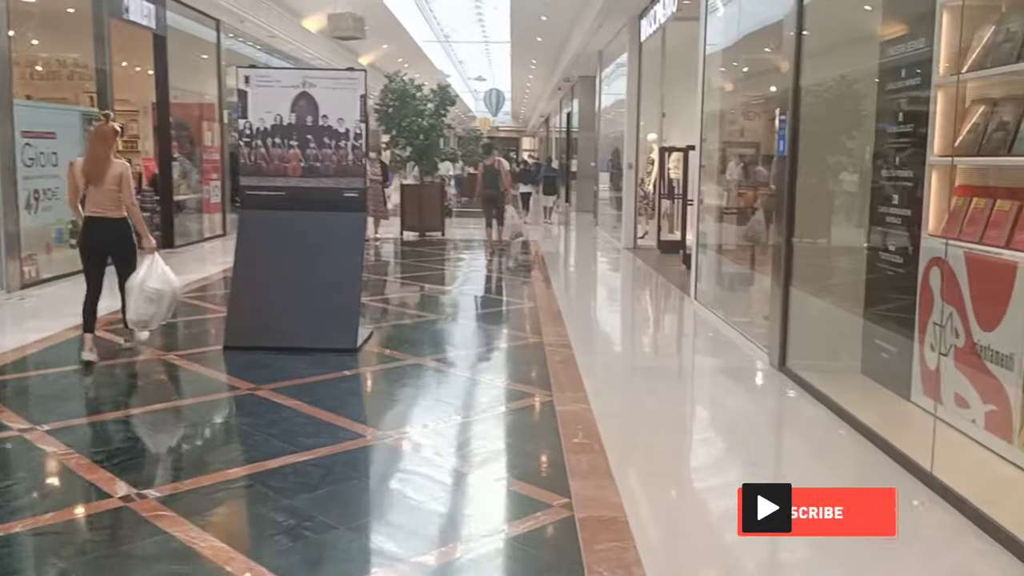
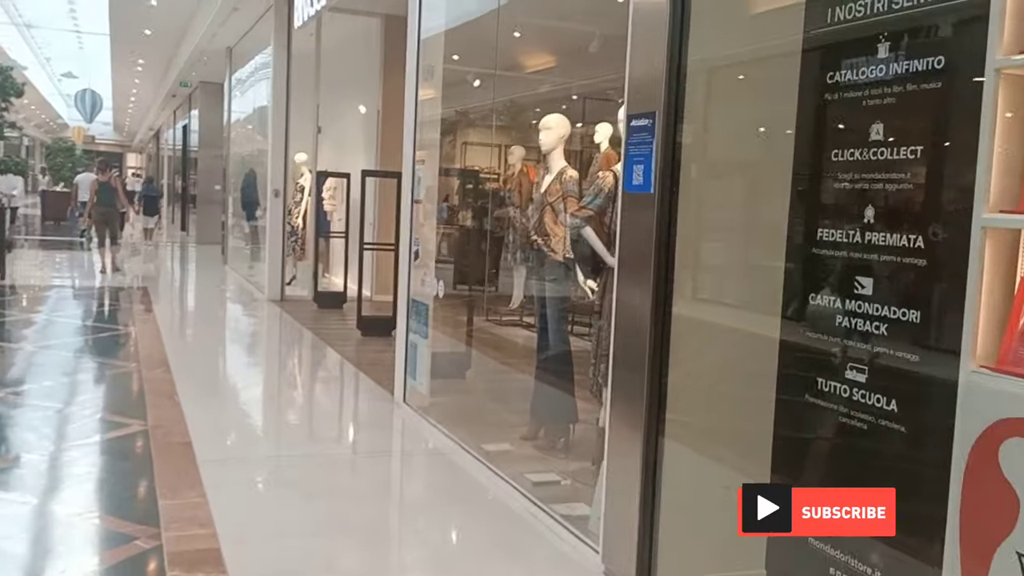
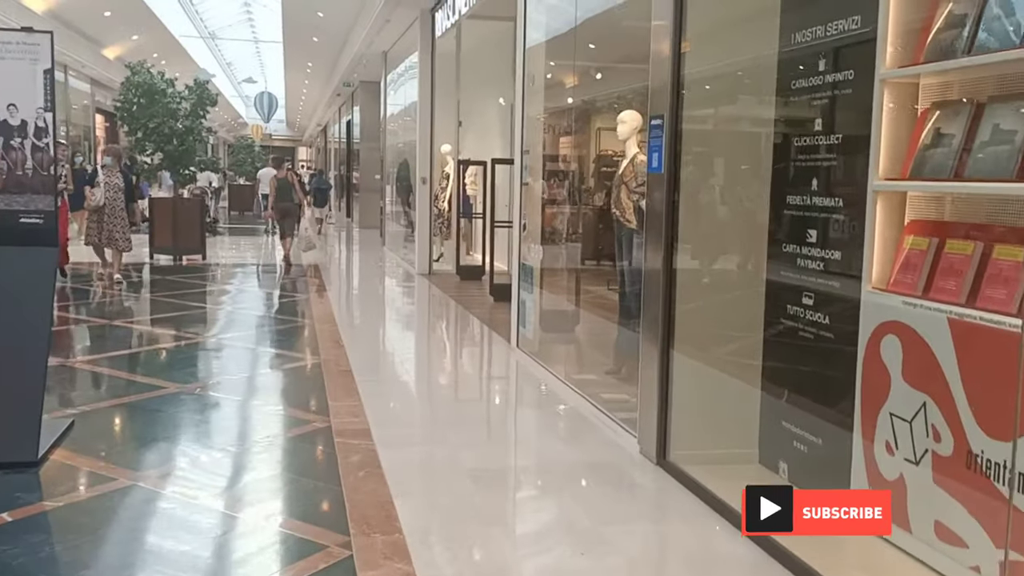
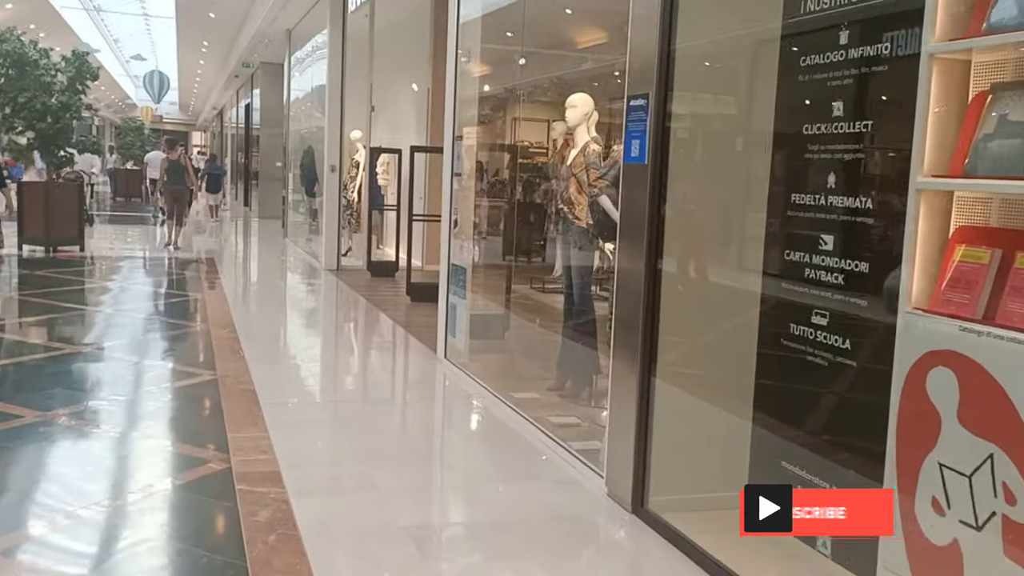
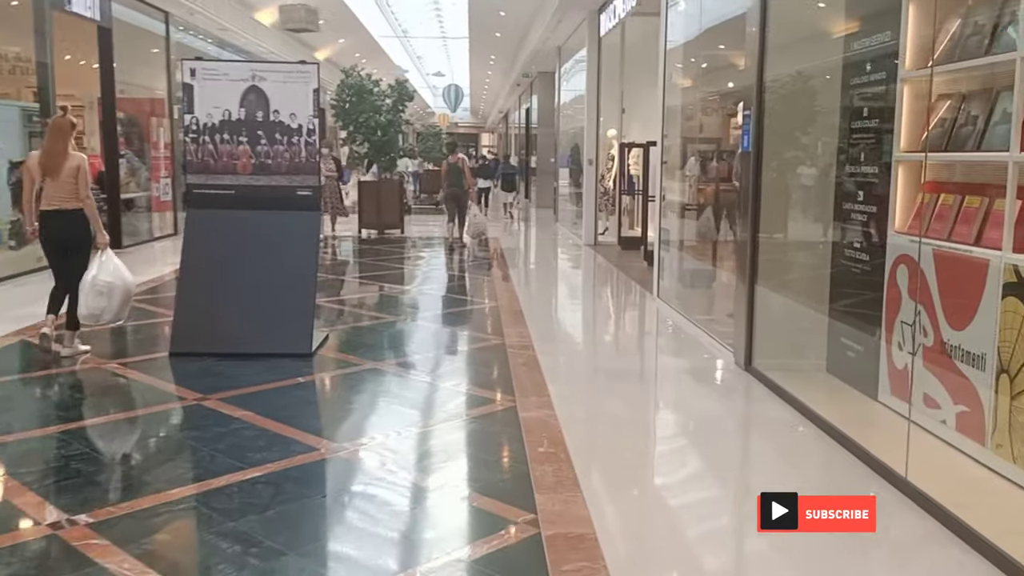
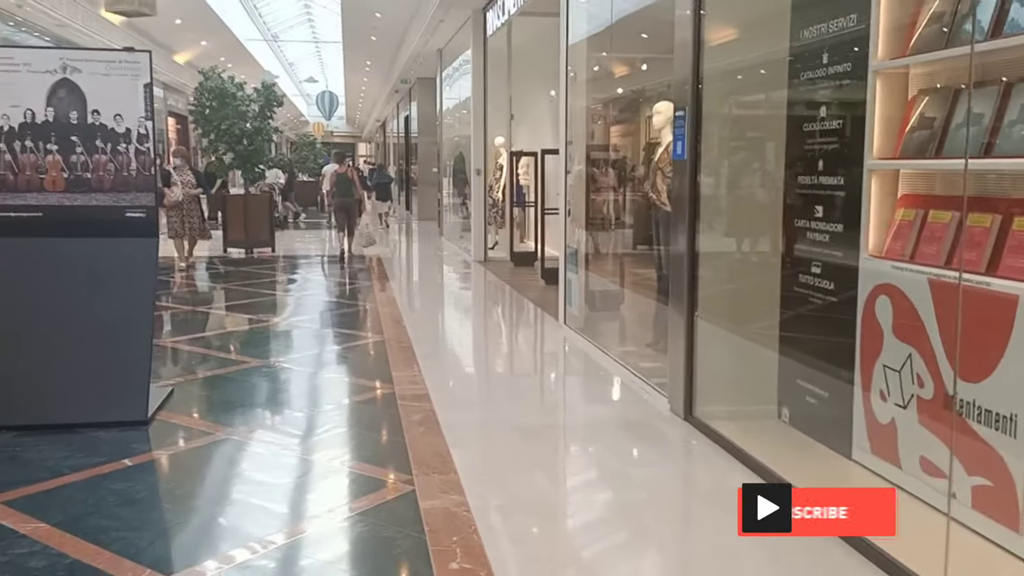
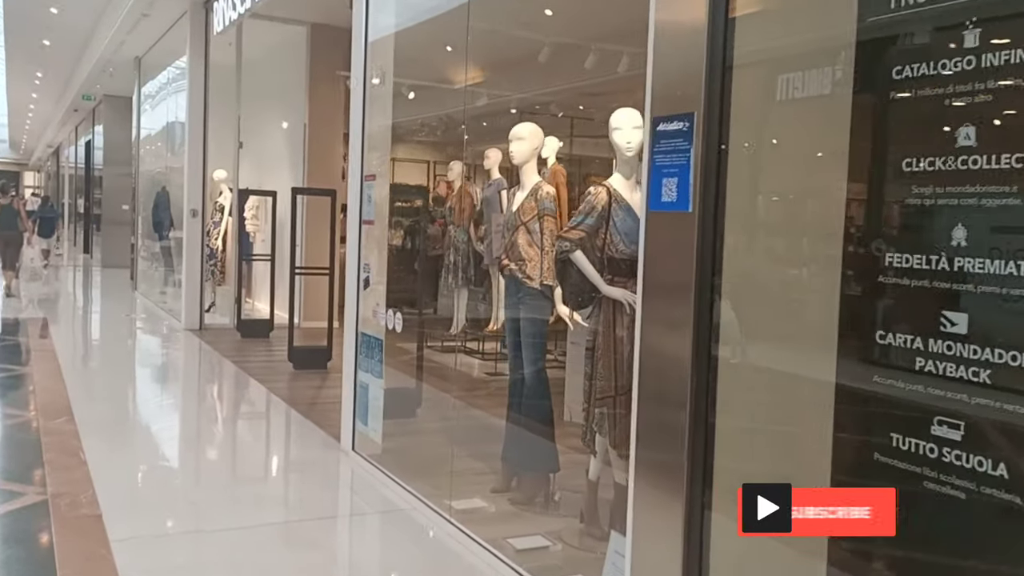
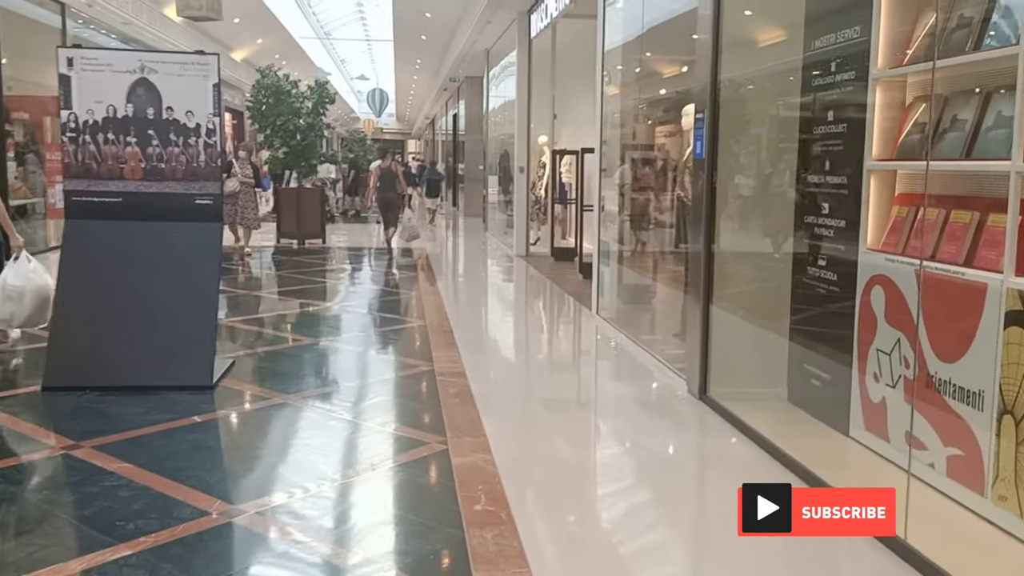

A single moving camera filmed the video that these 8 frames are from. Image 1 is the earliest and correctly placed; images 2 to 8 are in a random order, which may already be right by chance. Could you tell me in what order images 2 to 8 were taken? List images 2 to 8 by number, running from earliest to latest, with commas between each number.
5, 8, 6, 3, 4, 2, 7
